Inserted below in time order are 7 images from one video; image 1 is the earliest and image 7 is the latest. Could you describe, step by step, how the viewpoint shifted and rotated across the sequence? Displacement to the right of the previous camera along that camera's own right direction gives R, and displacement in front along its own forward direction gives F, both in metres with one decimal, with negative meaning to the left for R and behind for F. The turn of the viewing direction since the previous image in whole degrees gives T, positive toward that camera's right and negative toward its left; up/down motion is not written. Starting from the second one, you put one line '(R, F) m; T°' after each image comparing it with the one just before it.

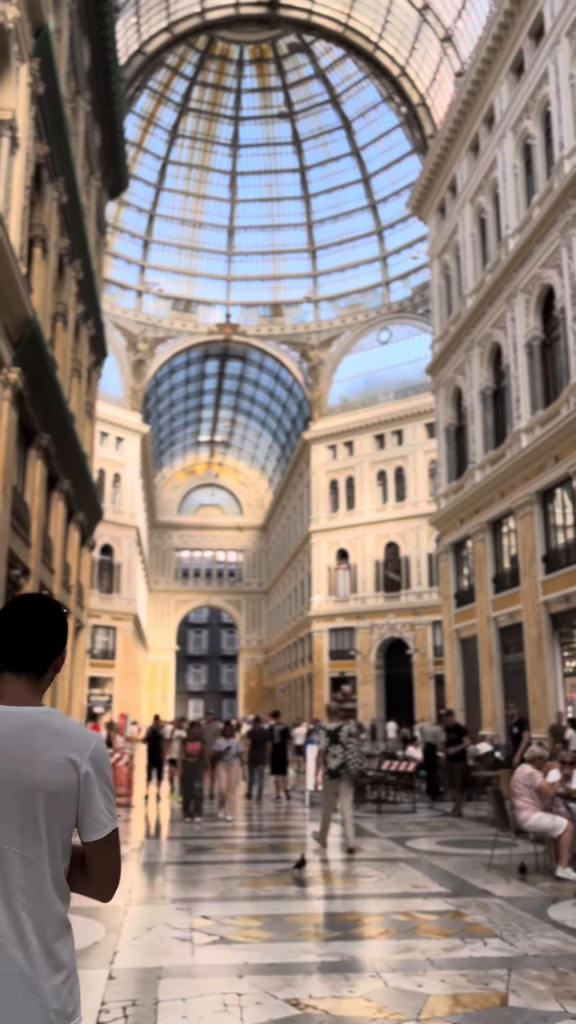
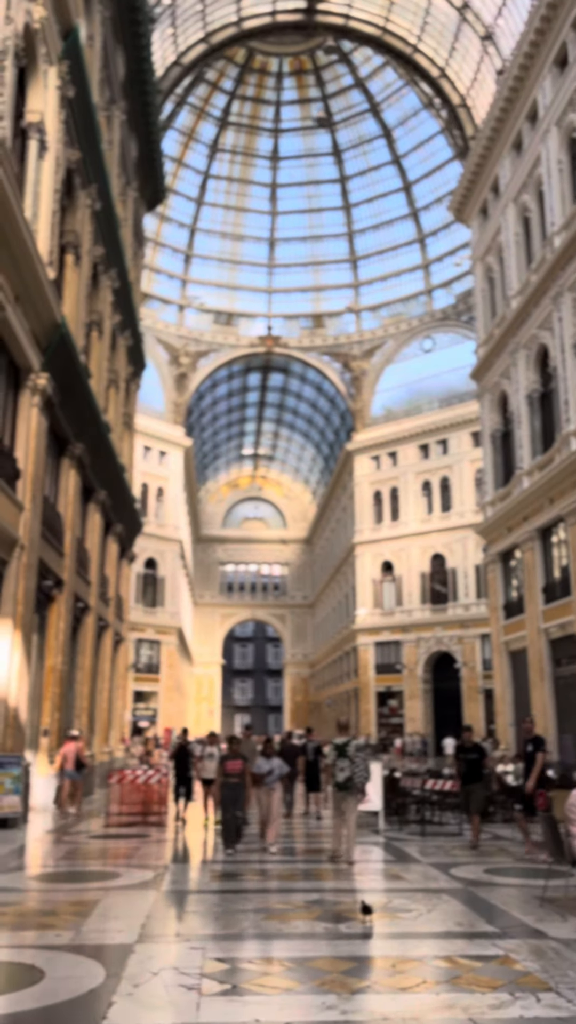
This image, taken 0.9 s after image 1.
(+0.2, +0.6) m; -3°
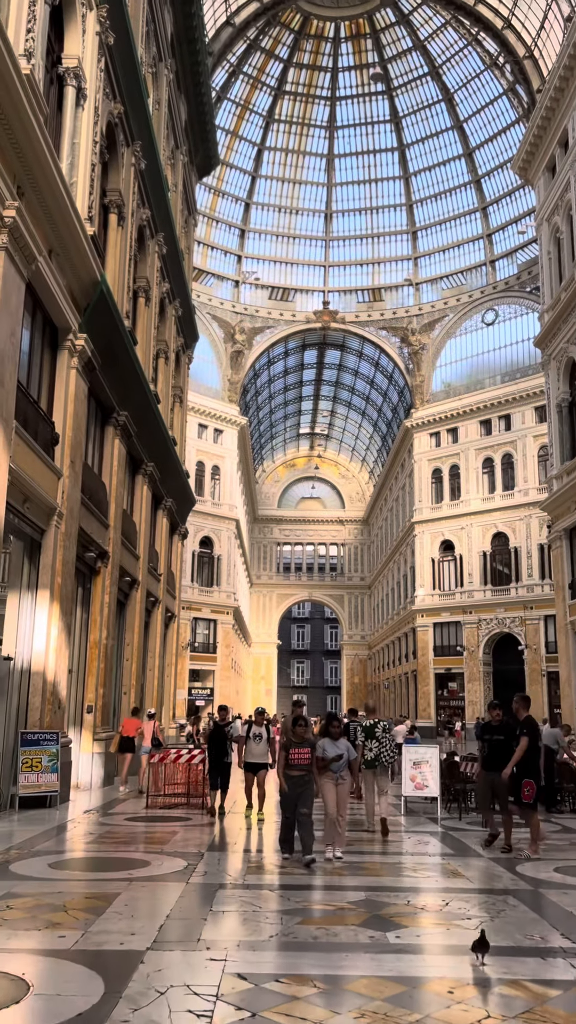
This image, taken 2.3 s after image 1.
(+0.1, +0.9) m; -4°
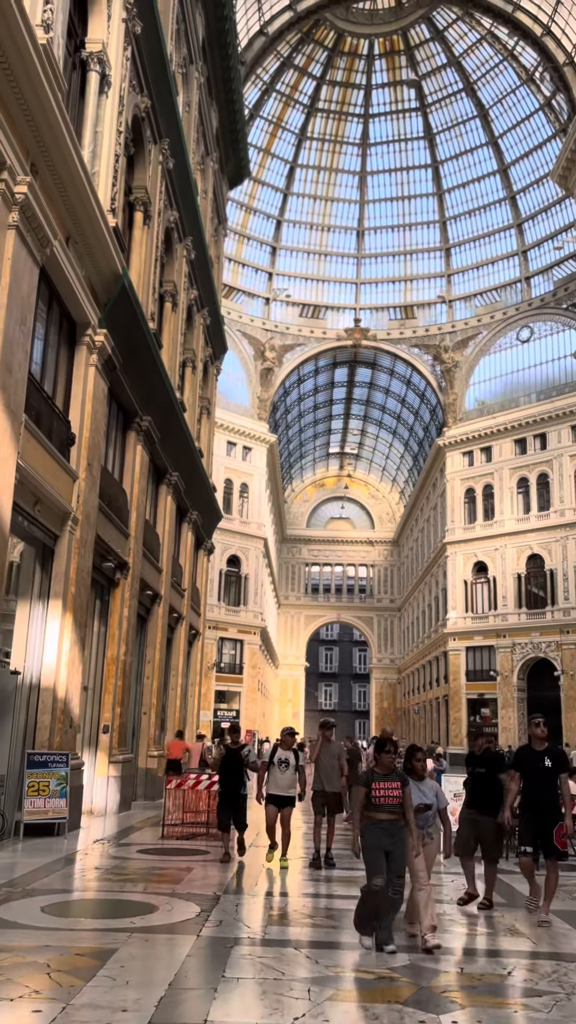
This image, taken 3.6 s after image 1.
(0.0, +1.0) m; -2°
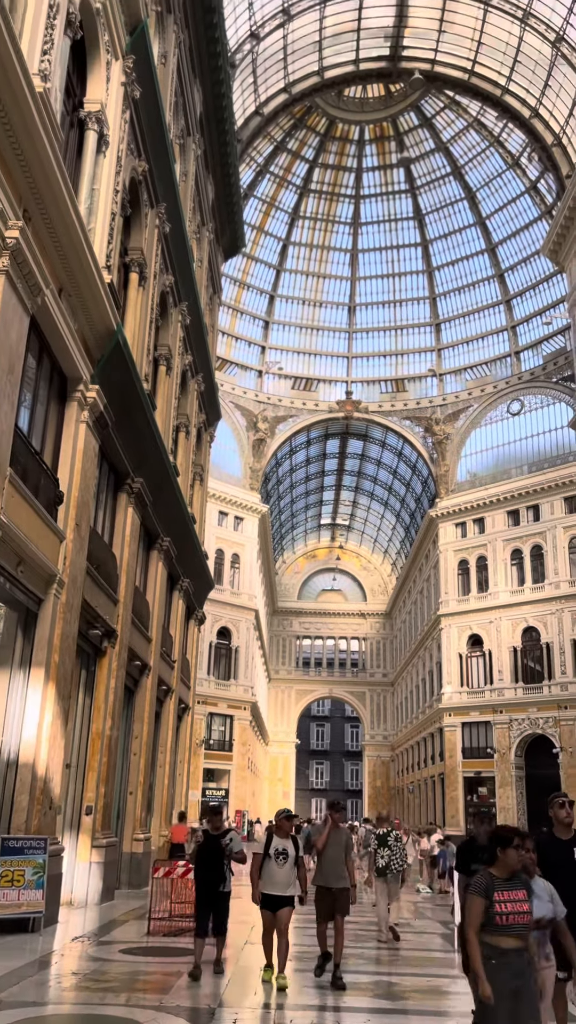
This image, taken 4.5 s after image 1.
(-0.1, +0.6) m; +1°
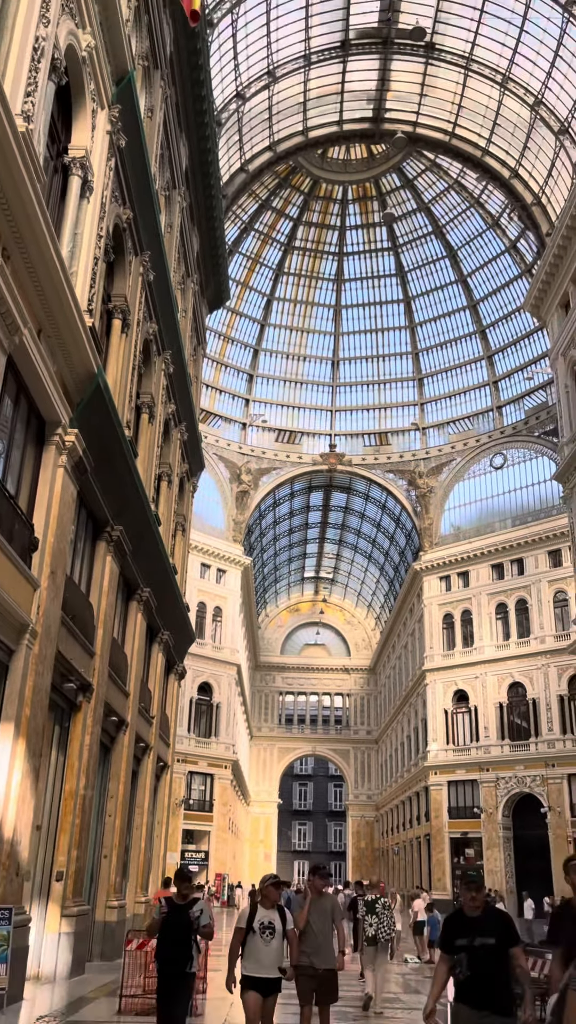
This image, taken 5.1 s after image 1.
(0.0, +0.4) m; +1°
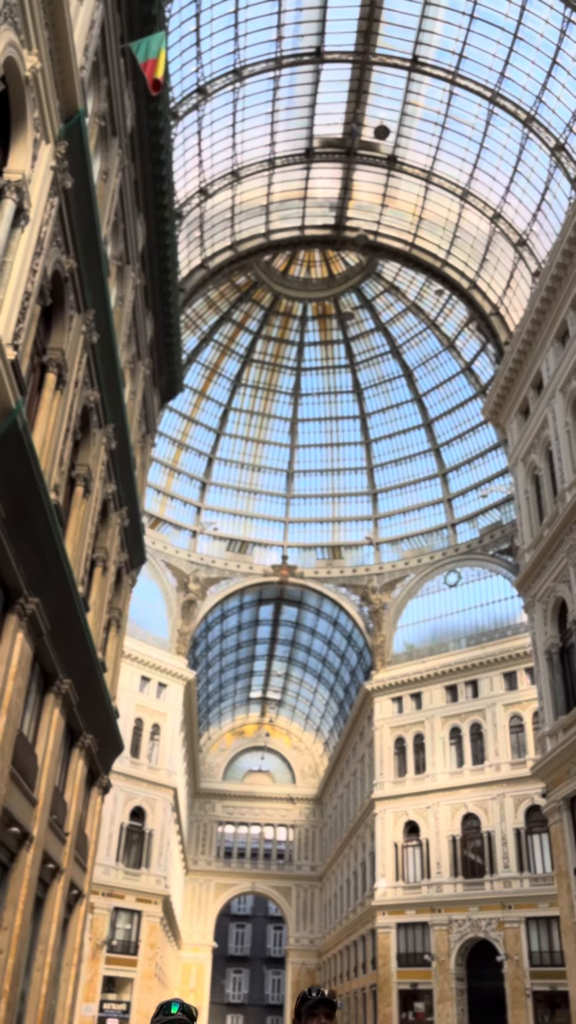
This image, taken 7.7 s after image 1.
(+0.2, +1.8) m; +3°
